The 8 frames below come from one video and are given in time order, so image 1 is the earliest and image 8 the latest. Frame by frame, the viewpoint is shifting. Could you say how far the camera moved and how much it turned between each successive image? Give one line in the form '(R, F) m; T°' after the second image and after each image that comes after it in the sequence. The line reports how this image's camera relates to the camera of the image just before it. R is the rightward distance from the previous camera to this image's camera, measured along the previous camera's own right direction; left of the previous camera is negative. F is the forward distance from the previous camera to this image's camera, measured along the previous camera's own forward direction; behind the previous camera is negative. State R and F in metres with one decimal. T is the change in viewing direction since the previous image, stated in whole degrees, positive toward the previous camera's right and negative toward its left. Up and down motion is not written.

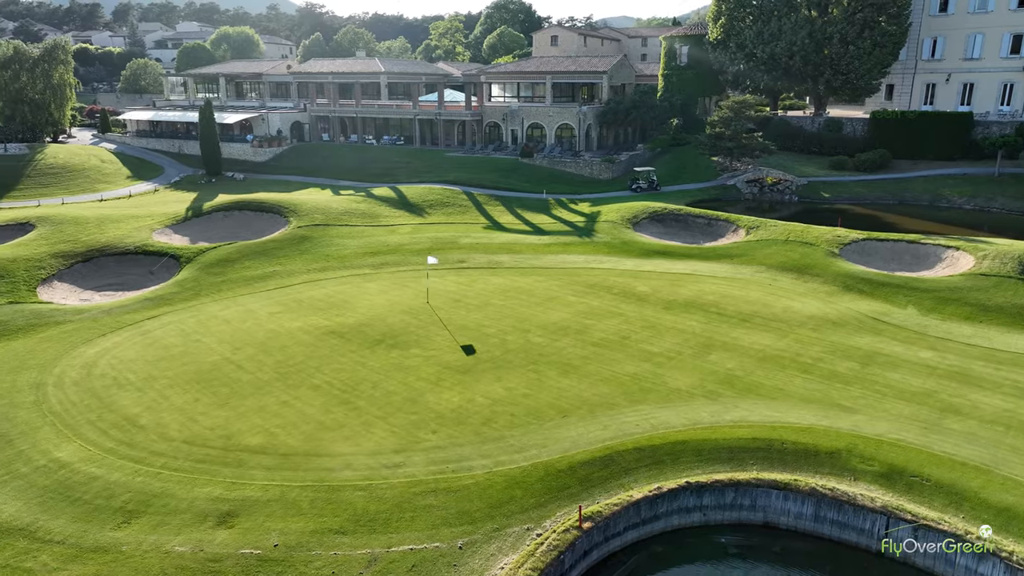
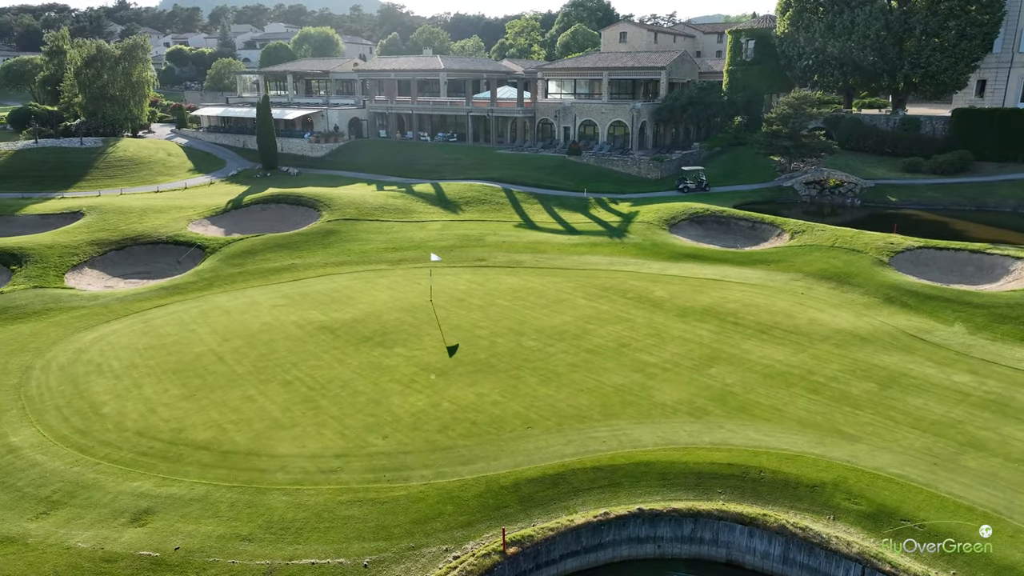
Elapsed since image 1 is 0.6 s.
(+3.3, +1.6) m; -7°
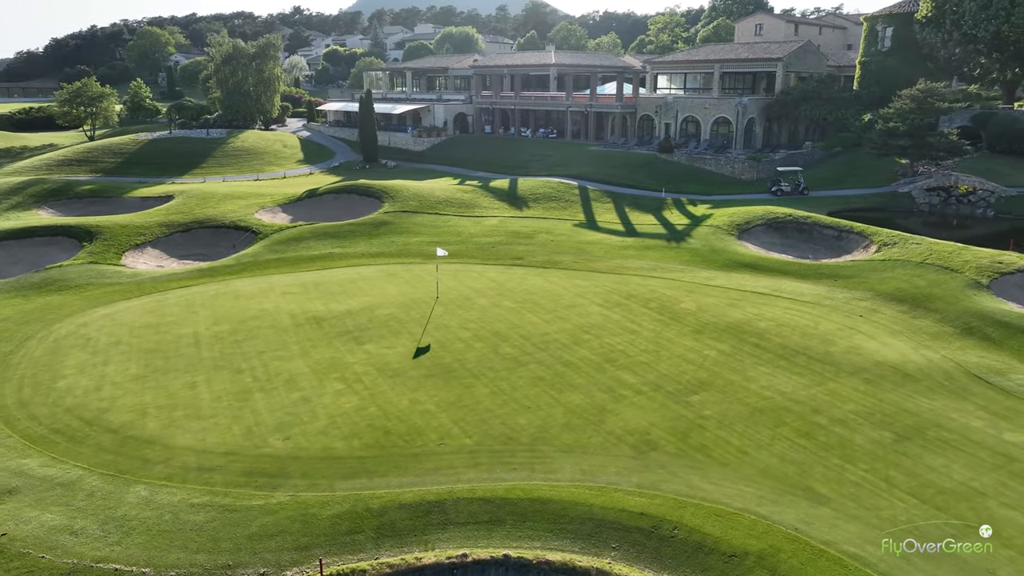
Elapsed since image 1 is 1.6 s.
(+5.7, +2.9) m; -12°
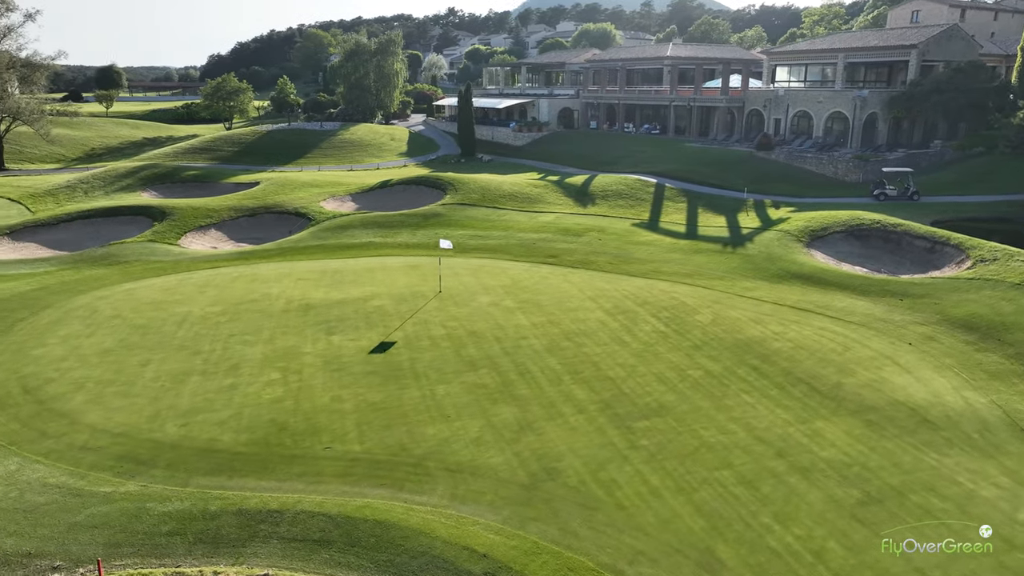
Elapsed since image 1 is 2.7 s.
(+5.6, +2.7) m; -12°
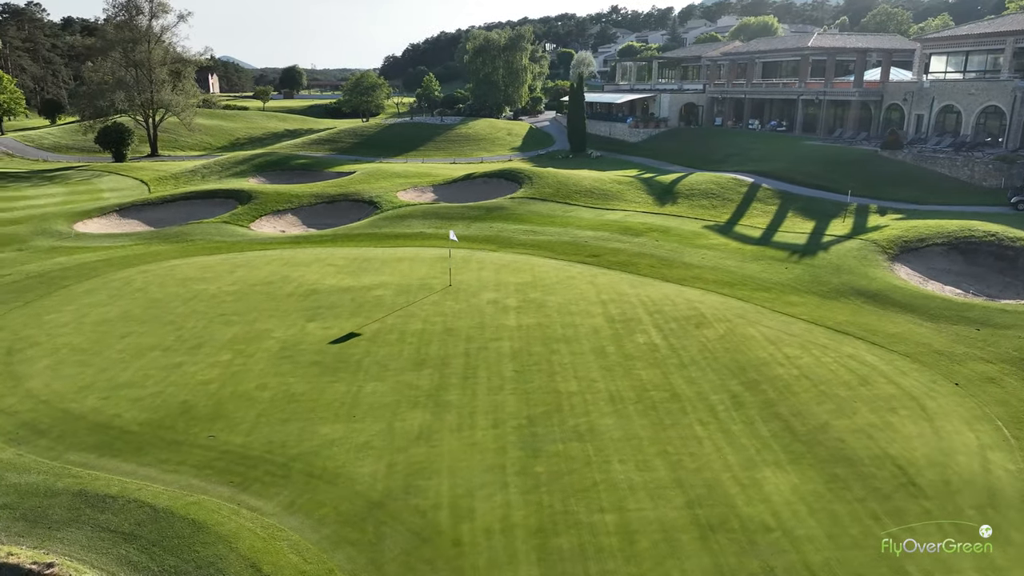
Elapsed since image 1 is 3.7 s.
(+5.5, +2.6) m; -13°
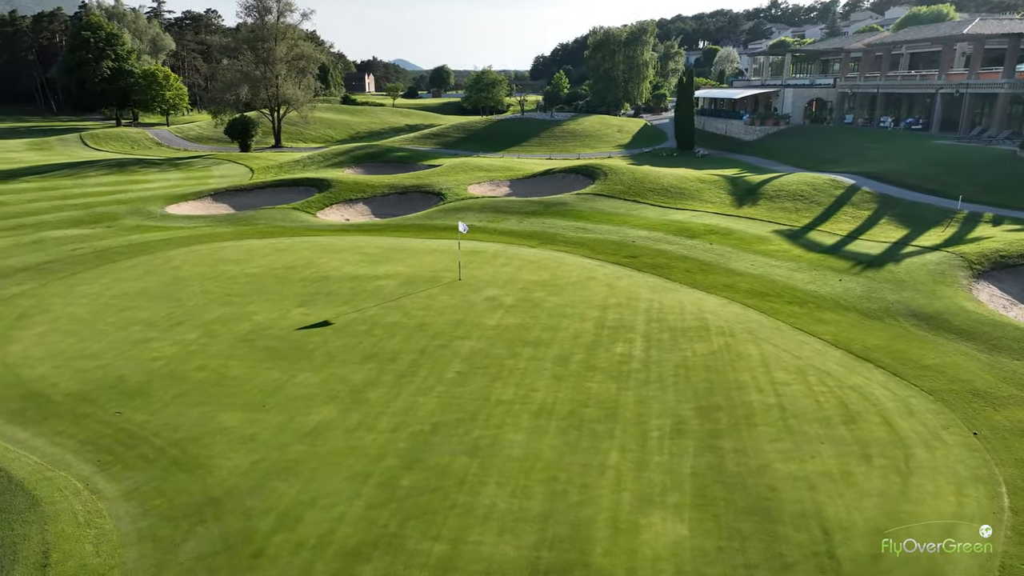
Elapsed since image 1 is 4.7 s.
(+4.9, +2.2) m; -12°
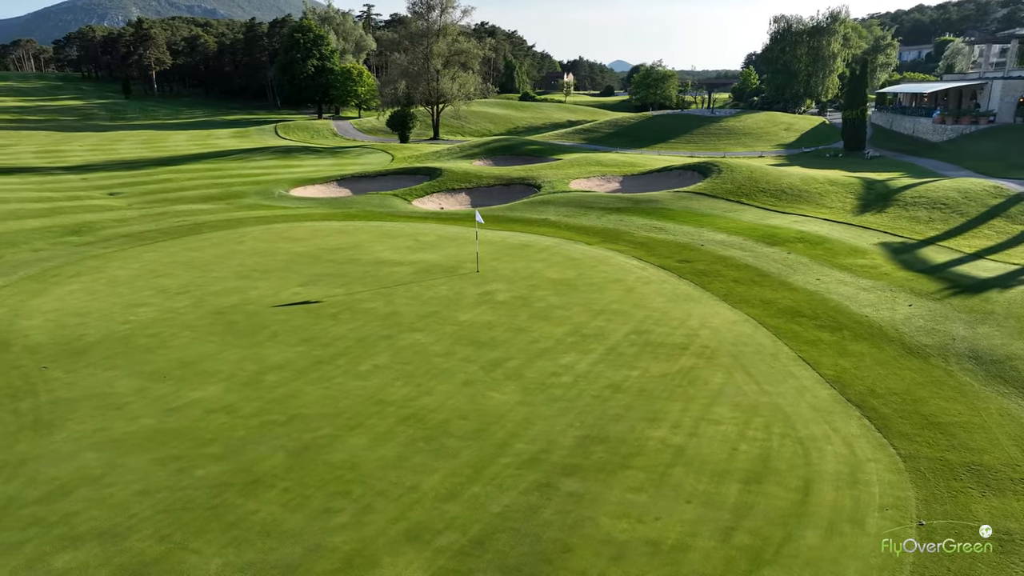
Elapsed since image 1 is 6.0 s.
(+6.1, +2.8) m; -16°
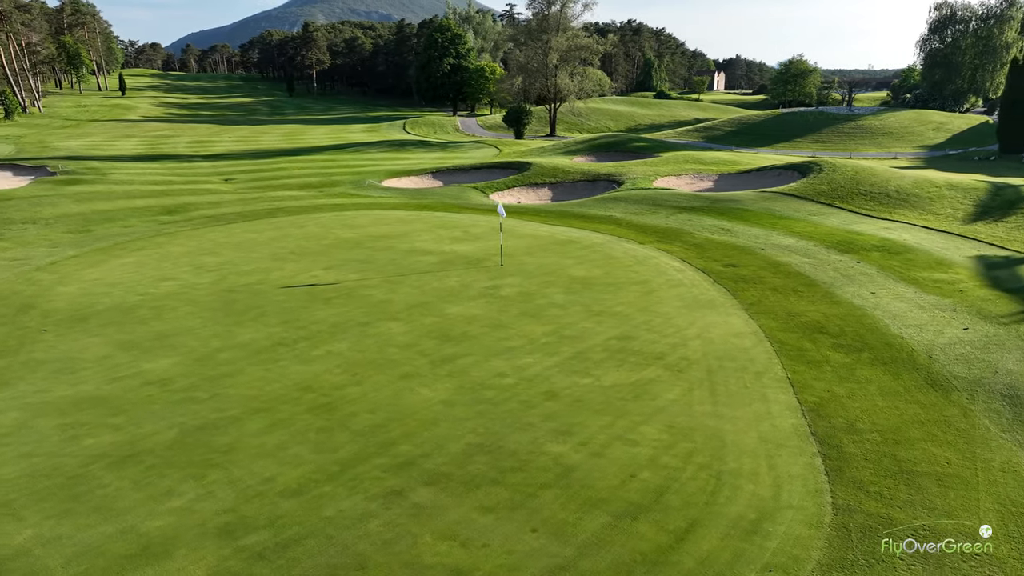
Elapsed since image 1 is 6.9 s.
(+4.0, +1.6) m; -12°
